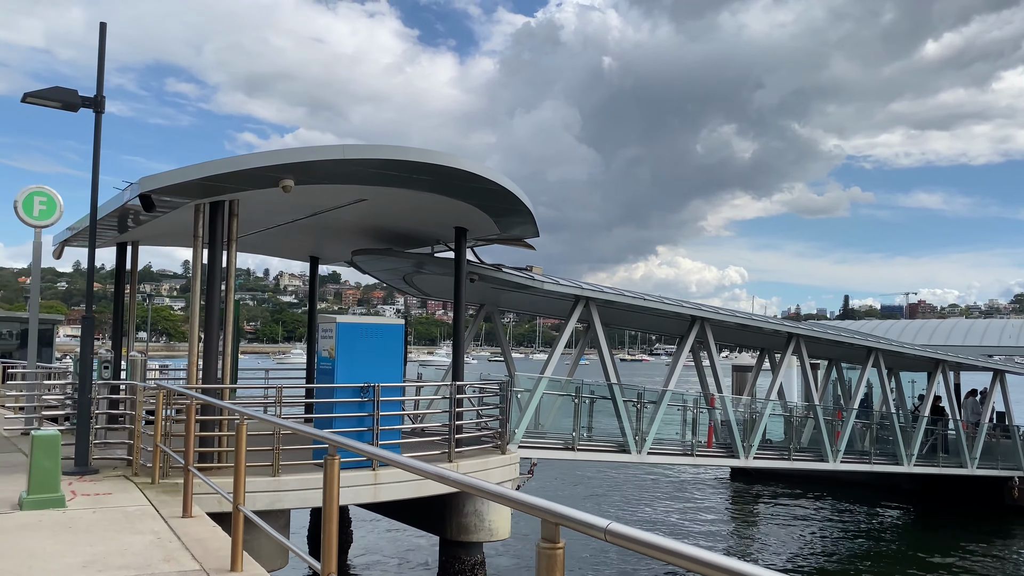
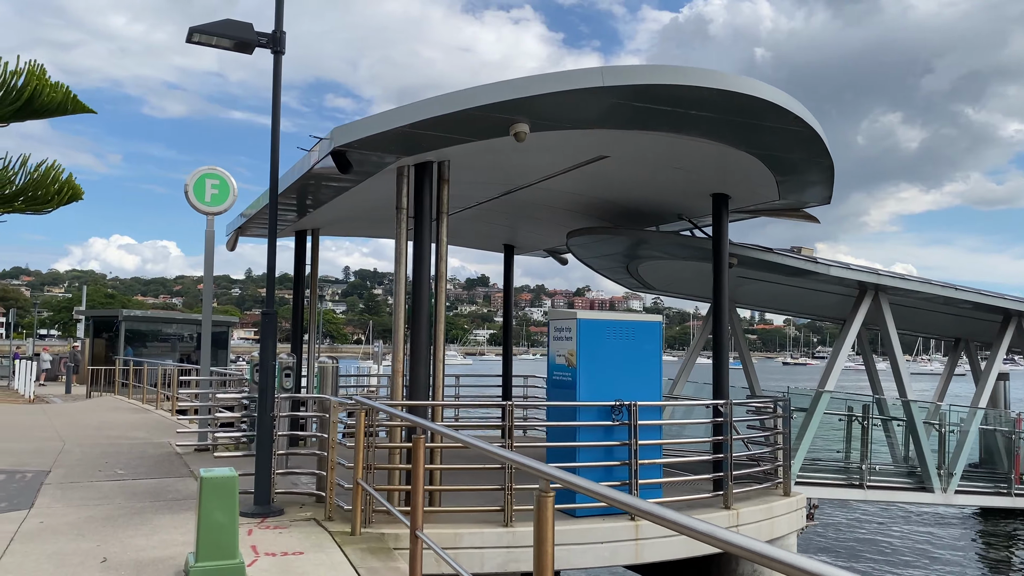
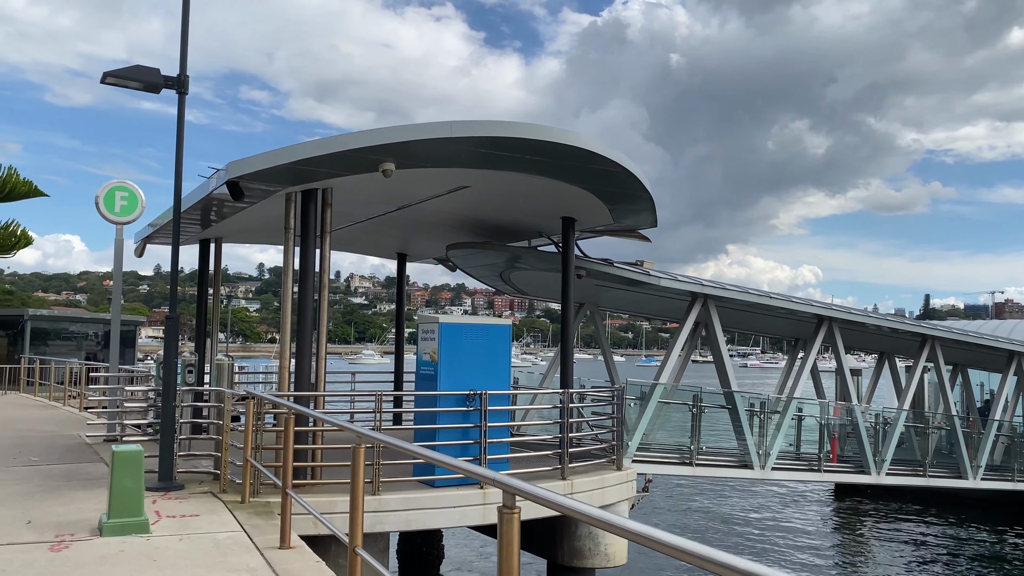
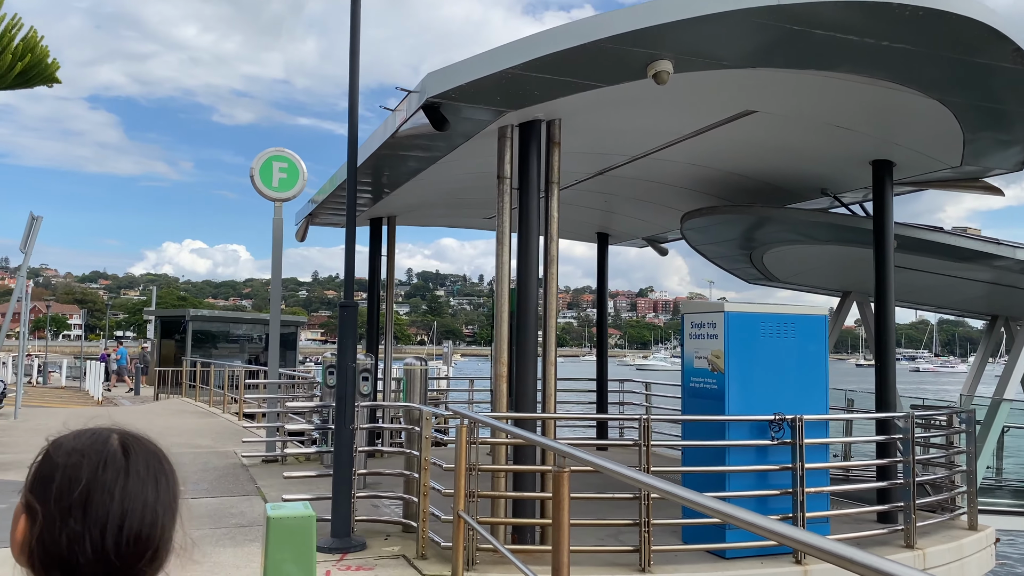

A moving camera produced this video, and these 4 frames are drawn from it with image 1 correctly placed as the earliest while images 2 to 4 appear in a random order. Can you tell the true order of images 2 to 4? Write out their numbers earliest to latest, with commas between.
3, 2, 4
